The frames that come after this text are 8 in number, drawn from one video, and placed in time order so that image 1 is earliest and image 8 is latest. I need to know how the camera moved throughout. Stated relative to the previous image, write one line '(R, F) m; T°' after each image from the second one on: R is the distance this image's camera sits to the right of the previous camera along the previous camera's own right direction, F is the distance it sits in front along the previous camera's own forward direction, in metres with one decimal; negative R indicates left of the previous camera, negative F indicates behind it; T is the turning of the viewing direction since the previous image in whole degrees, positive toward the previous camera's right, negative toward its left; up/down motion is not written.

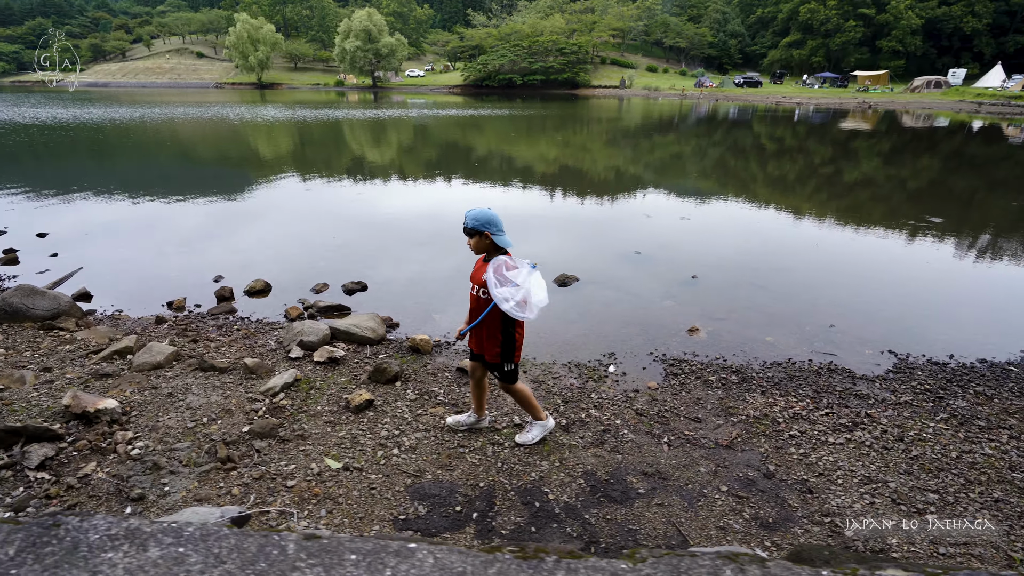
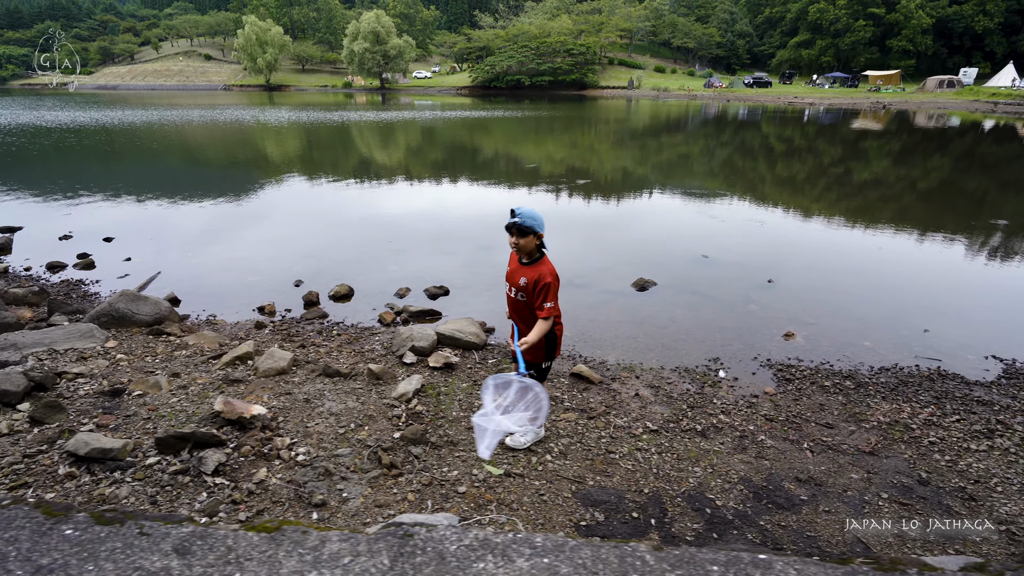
(-1.1, 0.0) m; 0°
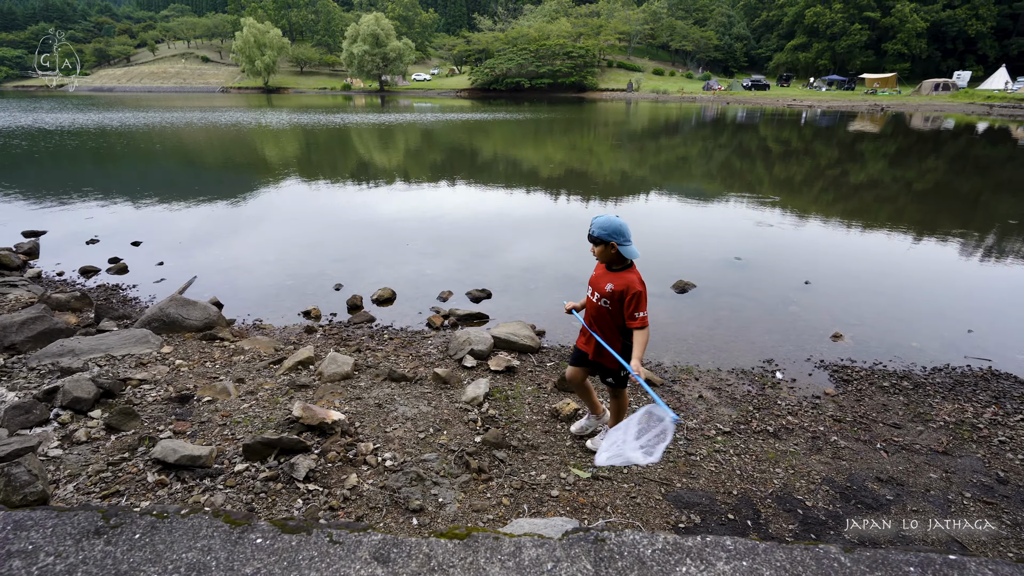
(-0.6, 0.0) m; 0°
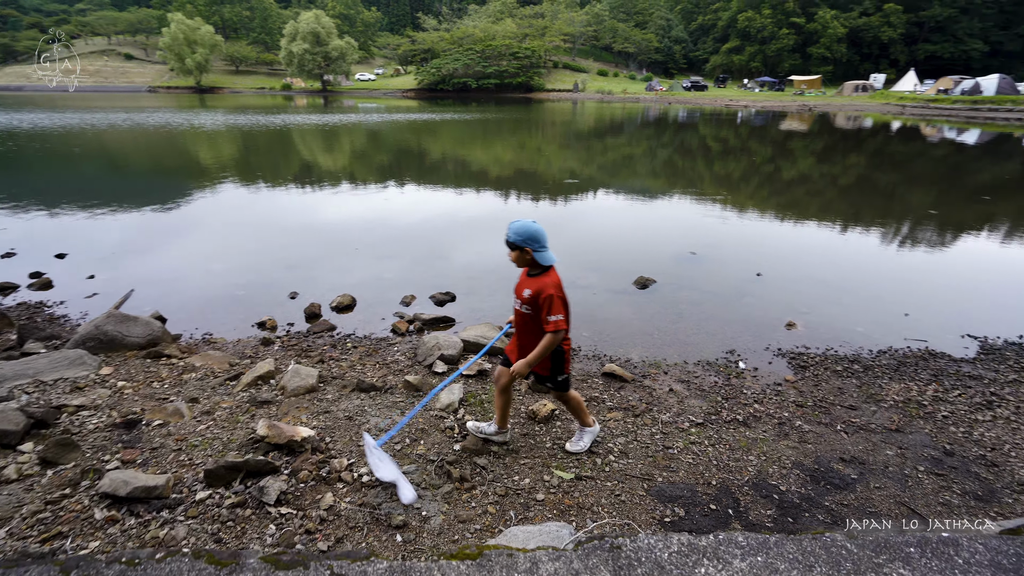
(-0.2, +0.1) m; +5°
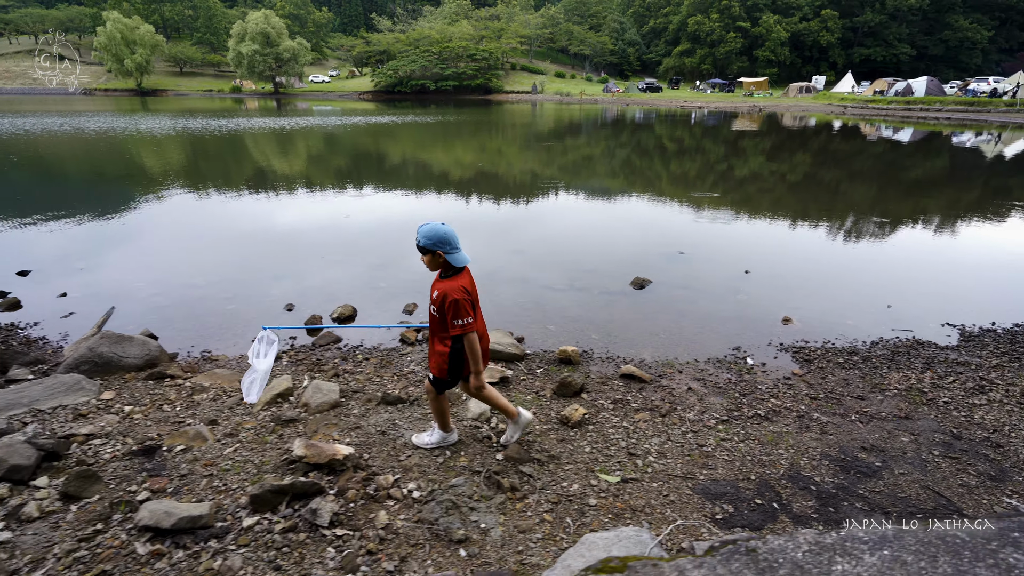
(-0.6, 0.0) m; +4°
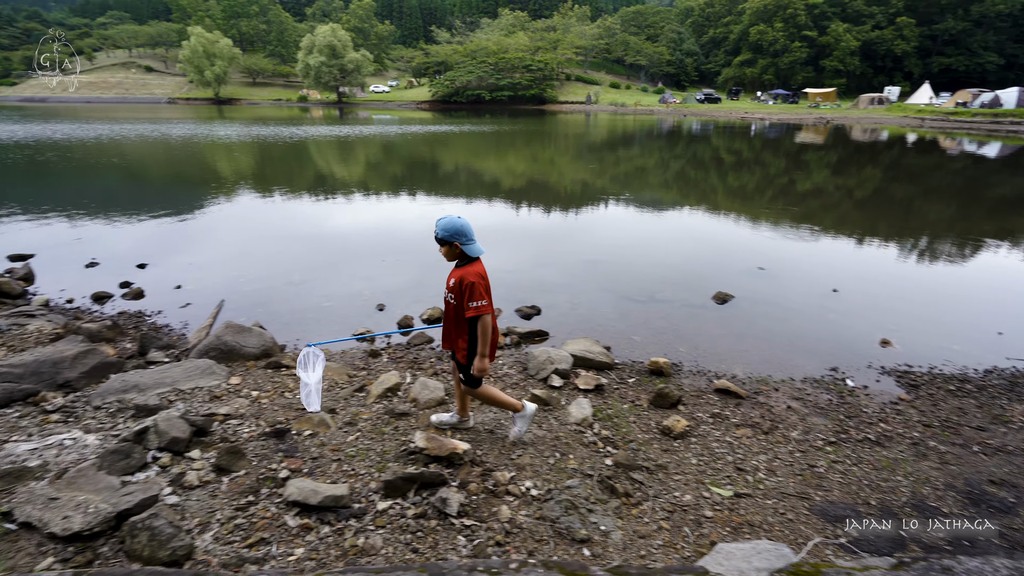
(-0.5, -0.1) m; -5°
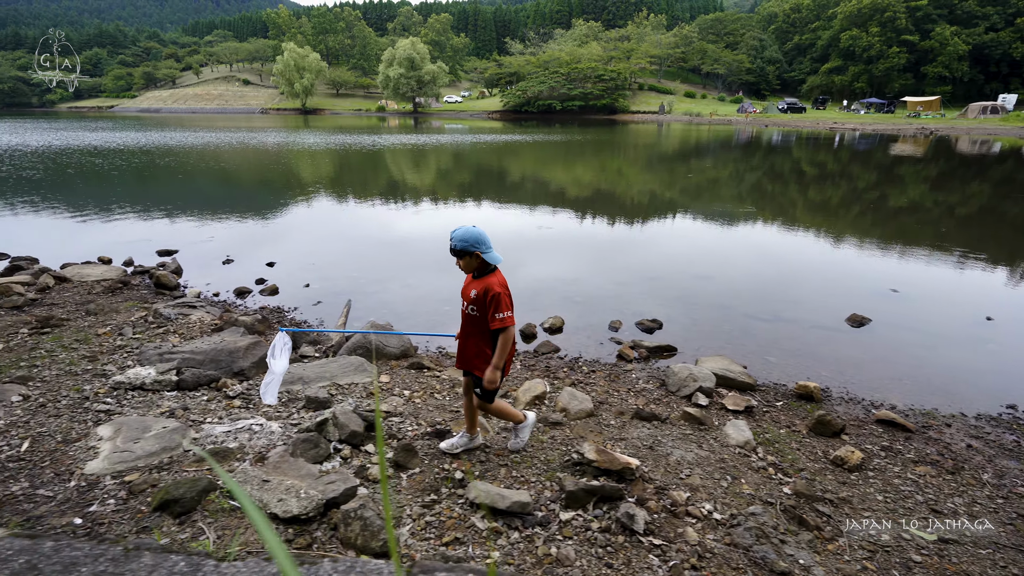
(-0.9, 0.0) m; -7°
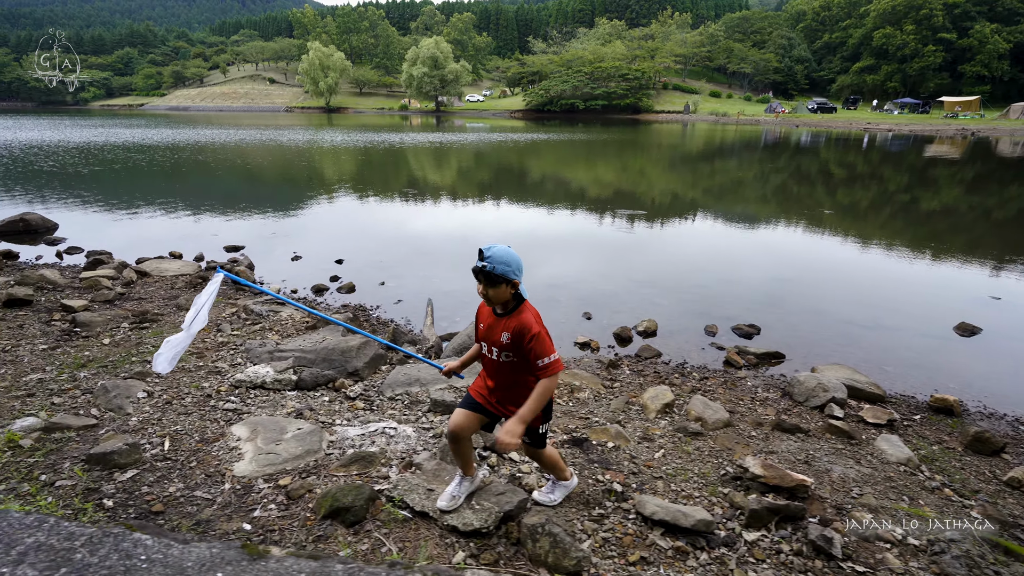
(-1.0, +0.2) m; -2°
